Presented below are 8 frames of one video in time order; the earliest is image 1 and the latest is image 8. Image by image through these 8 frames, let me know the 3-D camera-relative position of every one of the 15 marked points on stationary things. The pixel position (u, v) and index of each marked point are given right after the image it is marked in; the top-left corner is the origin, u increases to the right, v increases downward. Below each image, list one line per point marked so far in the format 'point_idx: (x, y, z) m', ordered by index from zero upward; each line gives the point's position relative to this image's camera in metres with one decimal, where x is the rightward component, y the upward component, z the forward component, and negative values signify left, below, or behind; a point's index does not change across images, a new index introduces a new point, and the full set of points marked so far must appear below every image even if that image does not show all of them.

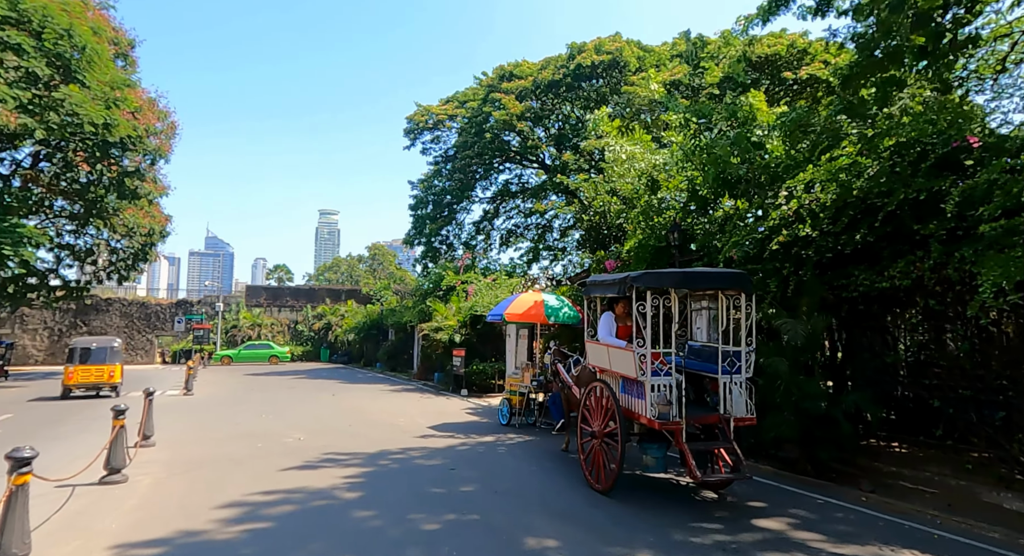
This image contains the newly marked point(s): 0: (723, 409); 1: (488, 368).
0: (+2.0, -1.2, +5.3) m
1: (-0.7, -2.7, +16.7) m
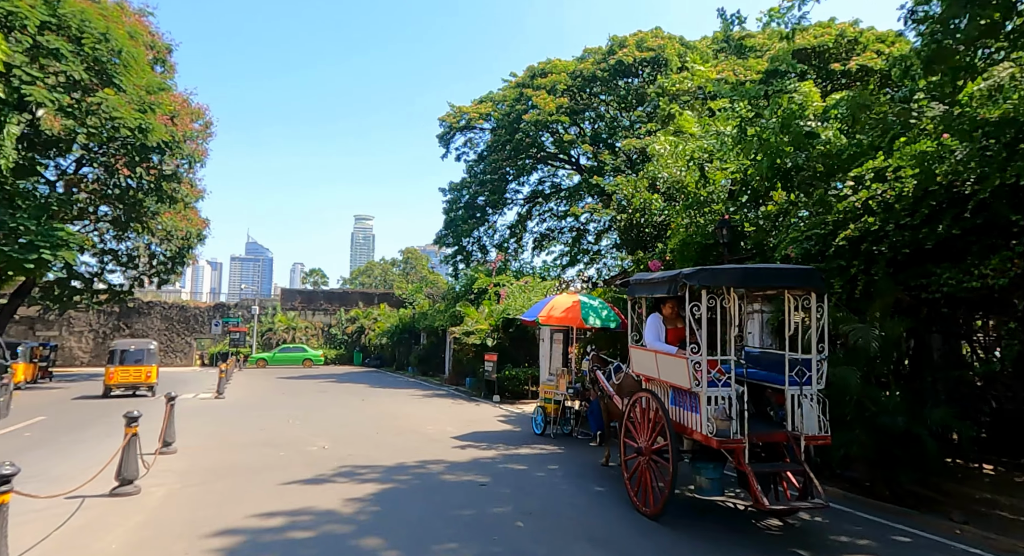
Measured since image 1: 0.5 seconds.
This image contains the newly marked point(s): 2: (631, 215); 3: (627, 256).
0: (+2.3, -1.2, +4.6) m
1: (+0.2, -2.7, +16.1) m
2: (+2.7, +1.4, +12.8) m
3: (+2.8, +0.5, +13.9) m
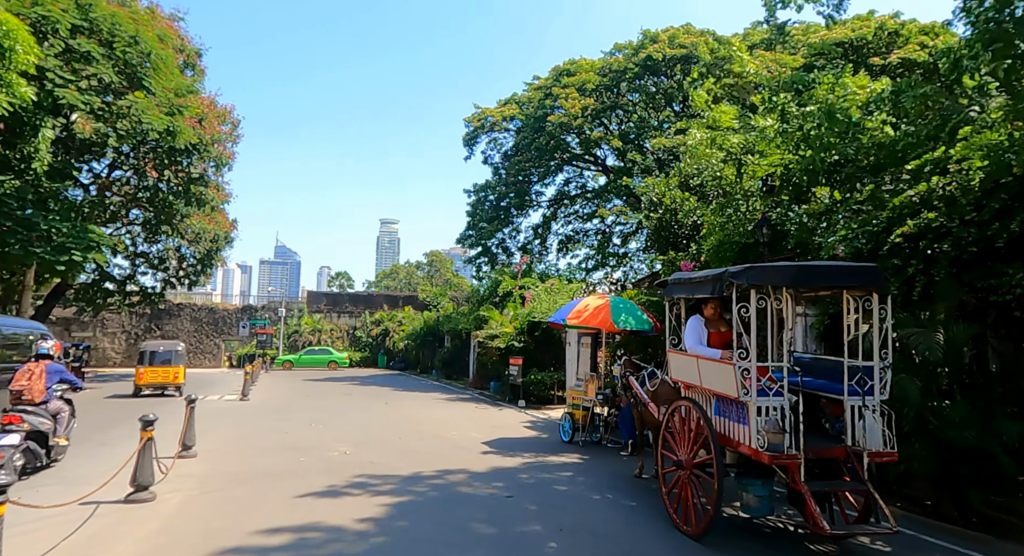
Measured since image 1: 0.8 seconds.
0: (+2.5, -1.2, +4.2) m
1: (+1.0, -2.8, +15.8) m
2: (+3.3, +1.4, +12.3) m
3: (+3.4, +0.5, +13.4) m
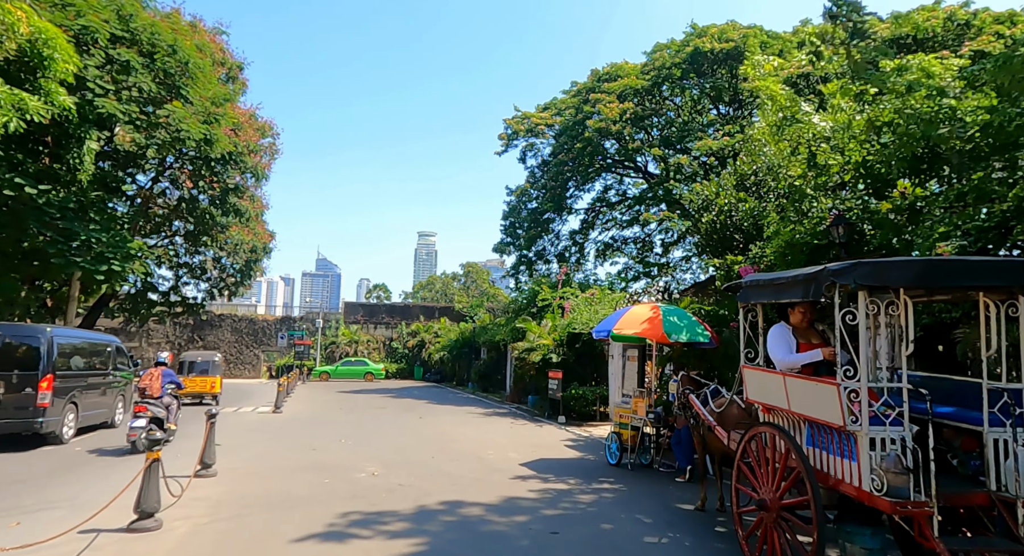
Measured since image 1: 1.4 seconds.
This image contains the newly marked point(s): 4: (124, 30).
0: (+2.8, -1.2, +3.3) m
1: (+2.0, -3.0, +14.9) m
2: (+4.1, +1.2, +11.4) m
3: (+4.3, +0.3, +12.5) m
4: (-10.0, +6.4, +14.6) m
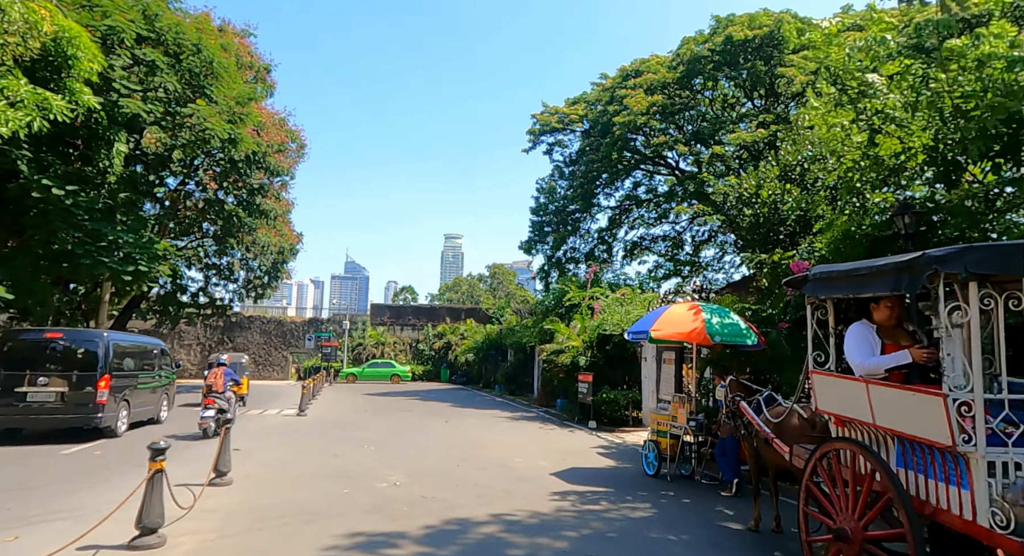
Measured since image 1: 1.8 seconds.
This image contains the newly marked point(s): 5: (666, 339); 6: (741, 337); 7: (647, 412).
0: (+3.0, -1.1, +2.6) m
1: (+2.7, -3.0, +14.3) m
2: (+4.6, +1.2, +10.7) m
3: (+4.9, +0.4, +11.7) m
4: (-9.3, +6.4, +14.5) m
5: (+2.2, -0.9, +8.0) m
6: (+3.1, -0.8, +7.8) m
7: (+3.4, -3.3, +14.1) m
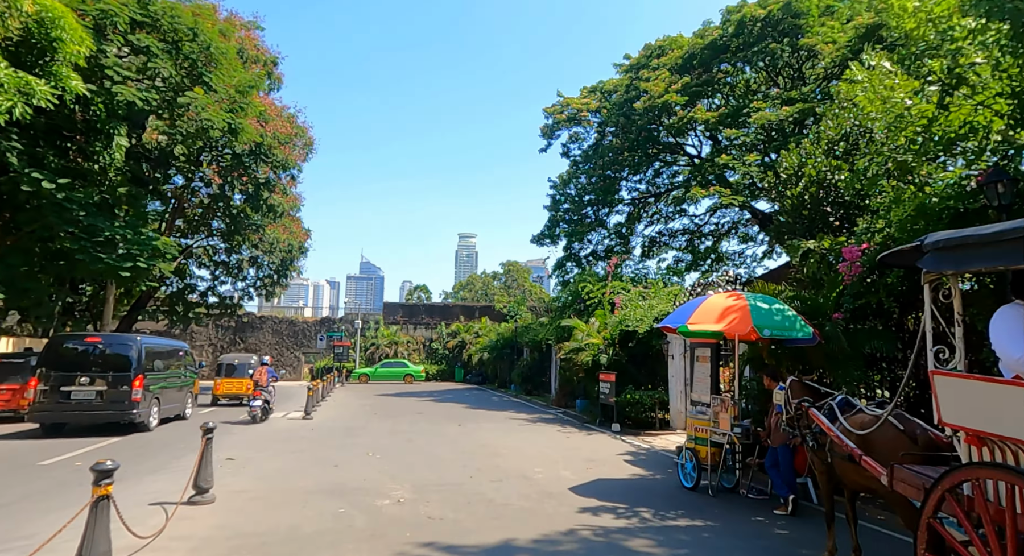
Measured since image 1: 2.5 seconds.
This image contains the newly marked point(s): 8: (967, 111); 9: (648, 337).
0: (+3.1, -1.0, +1.6) m
1: (+3.1, -2.8, +13.3) m
2: (+4.9, +1.4, +9.7) m
3: (+5.2, +0.6, +10.7) m
4: (-9.0, +6.4, +13.8) m
5: (+2.4, -0.7, +7.0) m
6: (+3.4, -0.6, +6.8) m
7: (+3.8, -3.1, +13.1) m
8: (+5.5, +2.0, +6.8) m
9: (+3.5, -1.5, +14.4) m
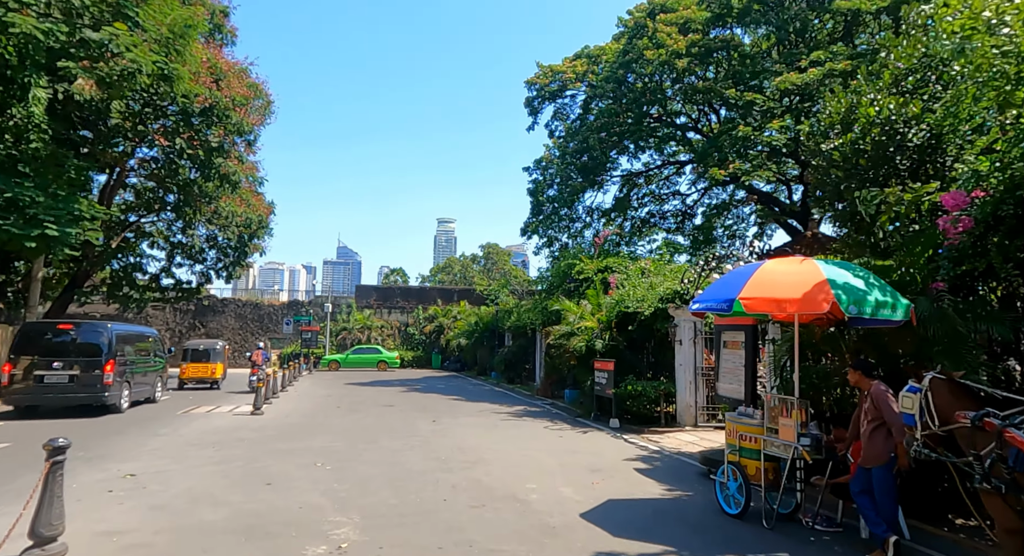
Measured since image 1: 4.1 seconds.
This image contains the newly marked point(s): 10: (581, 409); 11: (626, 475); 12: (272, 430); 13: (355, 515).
0: (+3.2, -0.7, -0.2) m
1: (+2.8, -2.3, +11.5) m
2: (+4.7, +1.9, +7.9) m
3: (+5.0, +1.0, +9.0) m
4: (-9.3, +7.0, +11.4) m
5: (+2.3, -0.3, +5.2) m
6: (+3.3, -0.3, +5.0) m
7: (+3.4, -2.6, +11.4) m
8: (+5.4, +2.4, +5.0) m
9: (+3.1, -0.9, +12.6) m
10: (+1.7, -3.1, +13.6) m
11: (+1.5, -2.6, +7.4) m
12: (-4.5, -2.8, +10.5) m
13: (-1.5, -2.2, +5.4) m
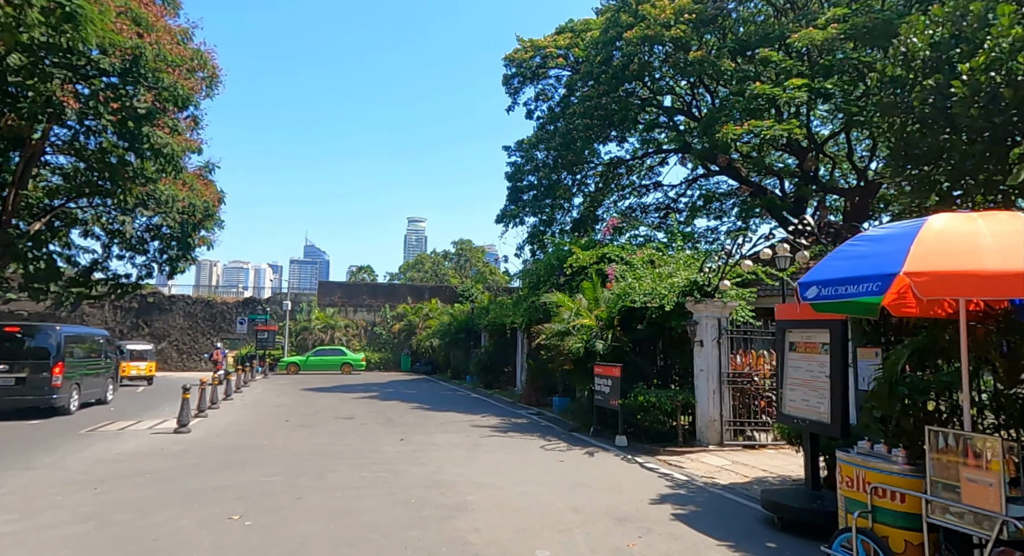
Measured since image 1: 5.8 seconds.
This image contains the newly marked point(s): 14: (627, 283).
0: (+3.5, -0.5, -2.1) m
1: (+2.5, -2.1, +9.6) m
2: (+4.7, +2.1, +6.0) m
3: (+4.9, +1.2, +7.1) m
4: (-9.5, +7.3, +8.8) m
5: (+2.4, -0.1, +3.2) m
6: (+3.4, -0.1, +3.1) m
7: (+3.2, -2.4, +9.4) m
8: (+5.5, +2.6, +3.2) m
9: (+2.8, -0.7, +10.7) m
10: (+1.3, -2.9, +11.6) m
11: (+1.5, -2.3, +5.3) m
12: (-4.7, -2.6, +8.2) m
13: (-1.4, -2.0, +3.2) m
14: (+2.3, -0.1, +11.2) m
